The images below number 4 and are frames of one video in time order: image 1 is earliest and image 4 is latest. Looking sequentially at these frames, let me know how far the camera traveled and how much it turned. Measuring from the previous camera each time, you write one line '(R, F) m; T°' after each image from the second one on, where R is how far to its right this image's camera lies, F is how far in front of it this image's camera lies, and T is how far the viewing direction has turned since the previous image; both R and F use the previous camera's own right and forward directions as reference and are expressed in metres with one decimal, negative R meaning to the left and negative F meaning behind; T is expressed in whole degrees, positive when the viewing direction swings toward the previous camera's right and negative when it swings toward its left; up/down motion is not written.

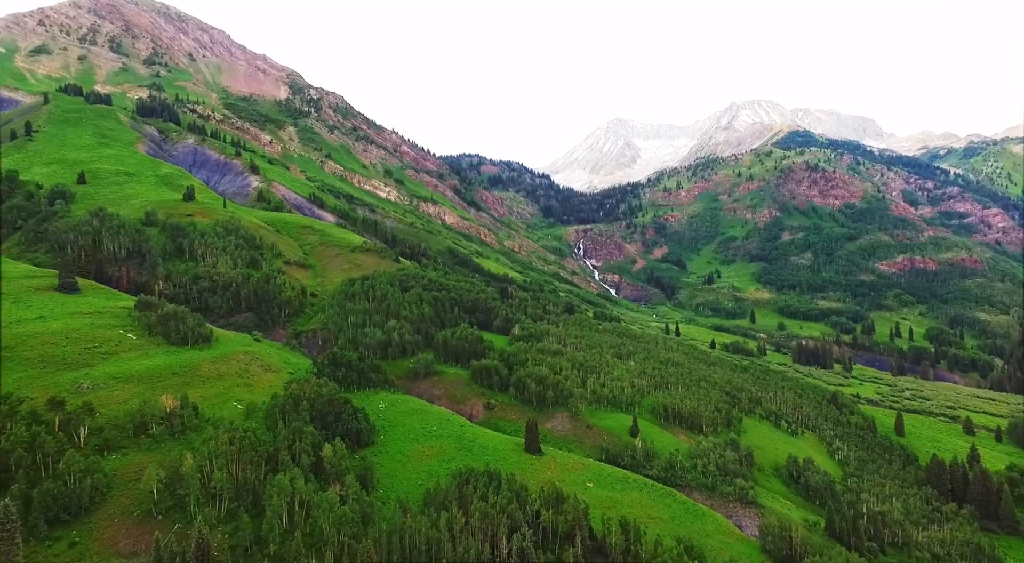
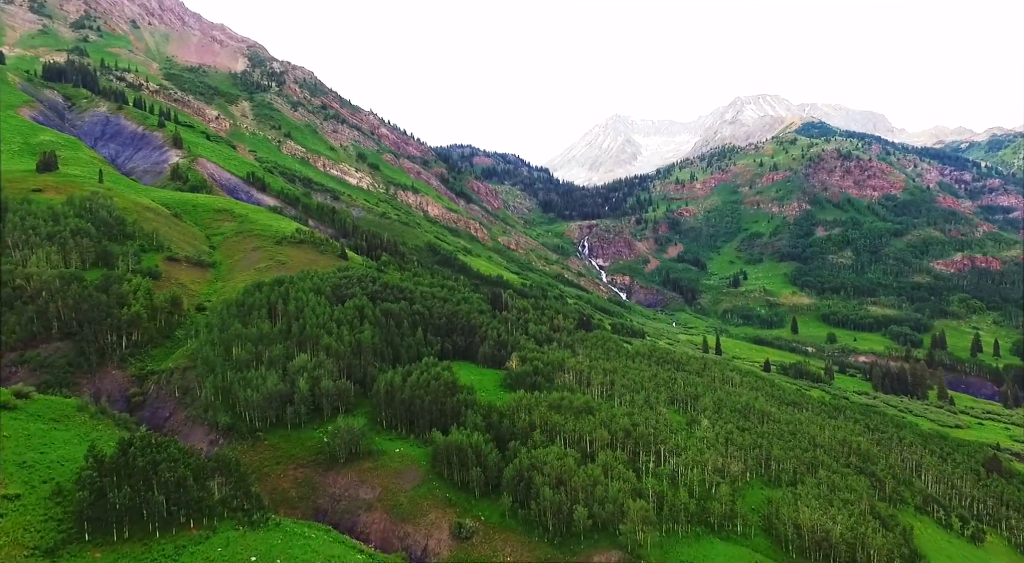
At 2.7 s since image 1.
(+0.2, +50.5) m; 0°
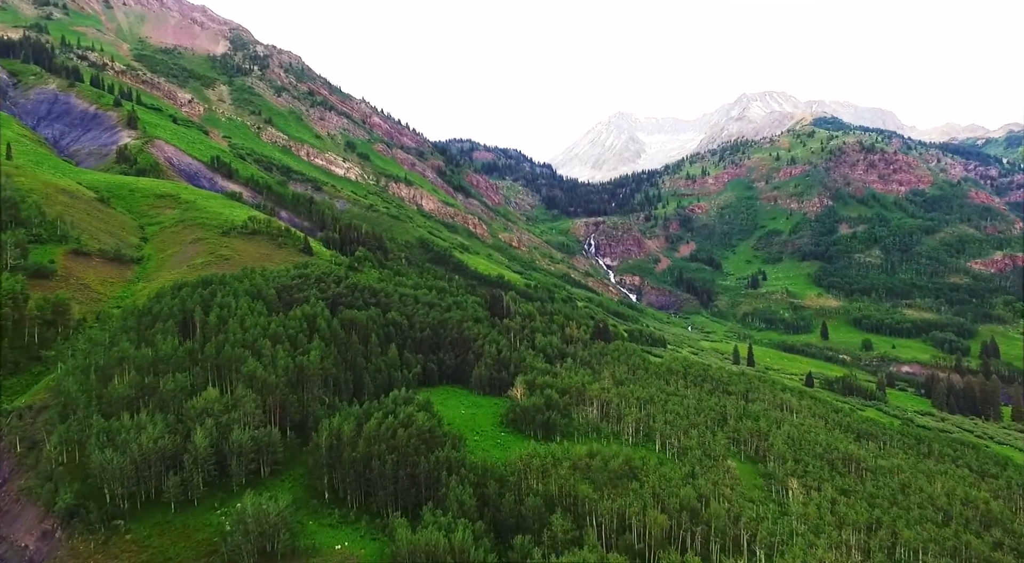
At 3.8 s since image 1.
(-0.3, +23.2) m; 0°
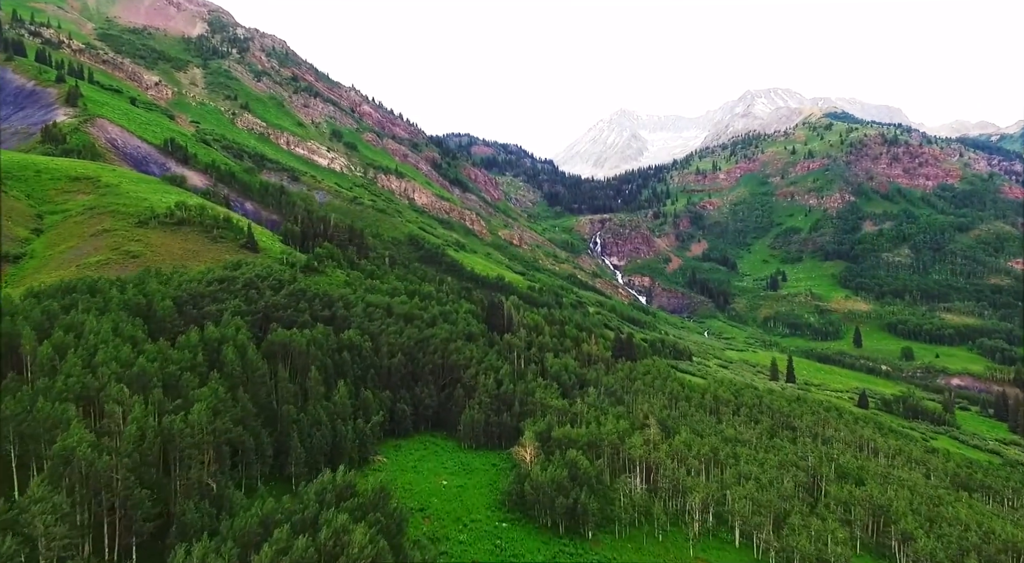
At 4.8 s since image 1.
(-0.4, +22.2) m; 0°
